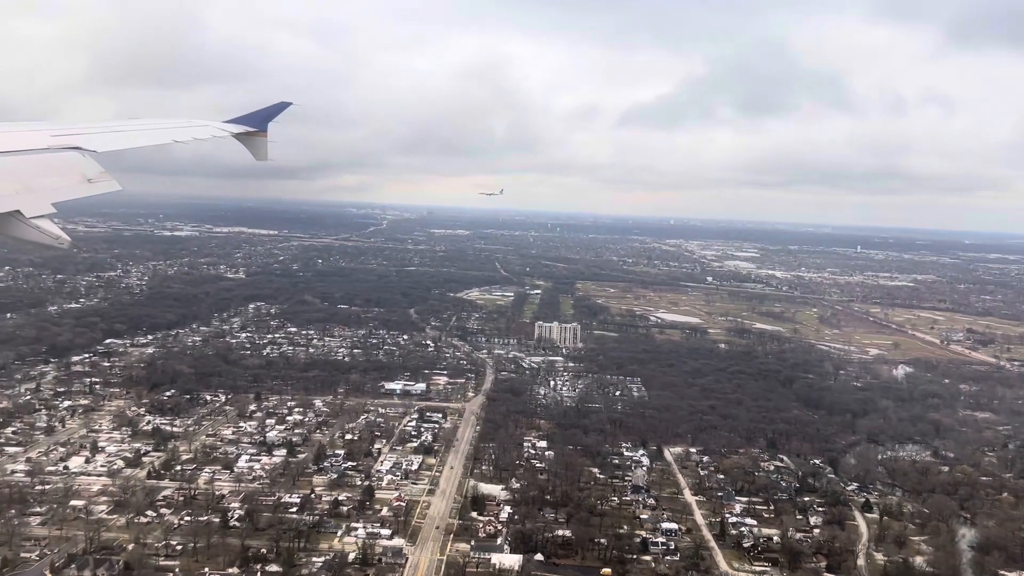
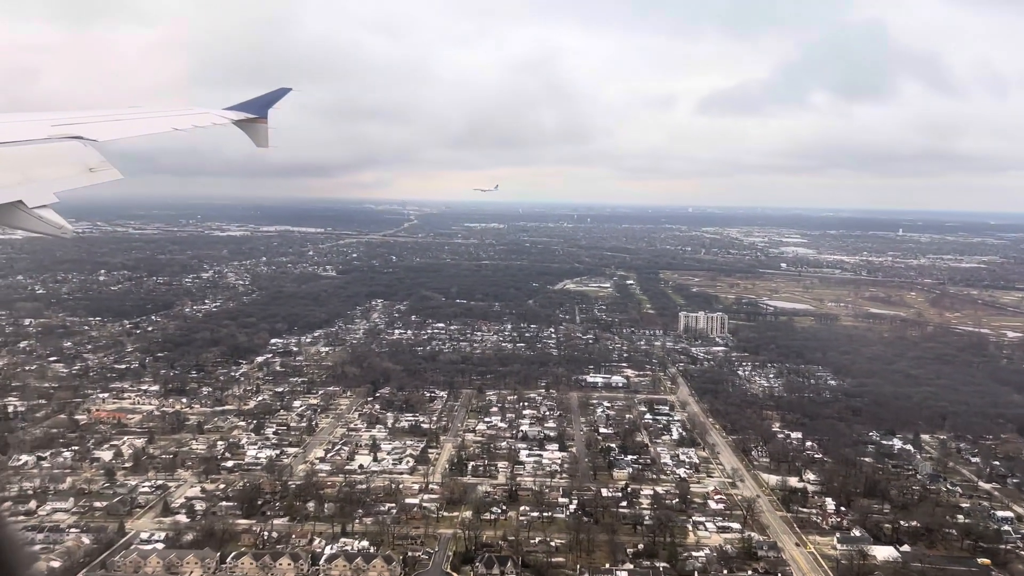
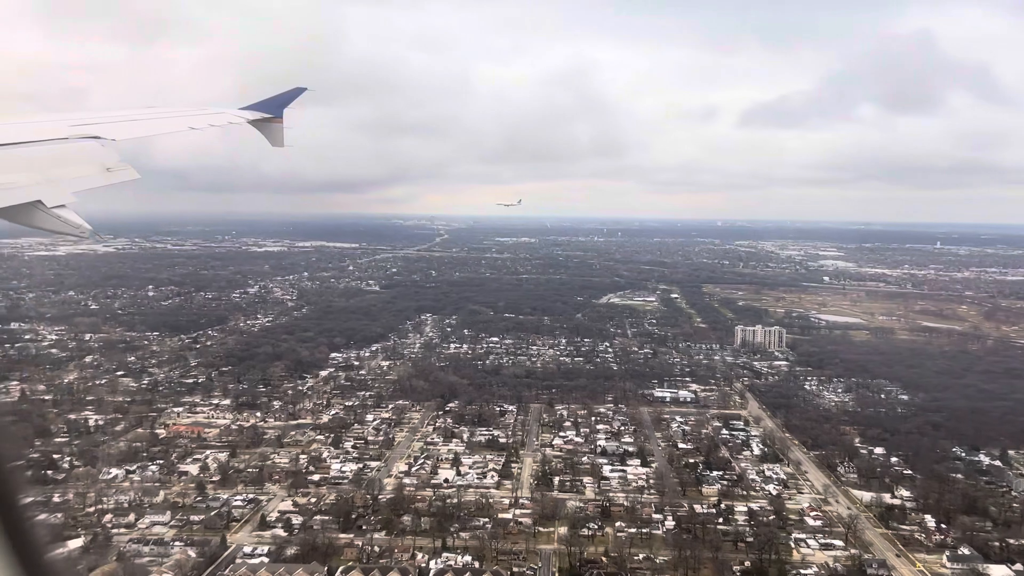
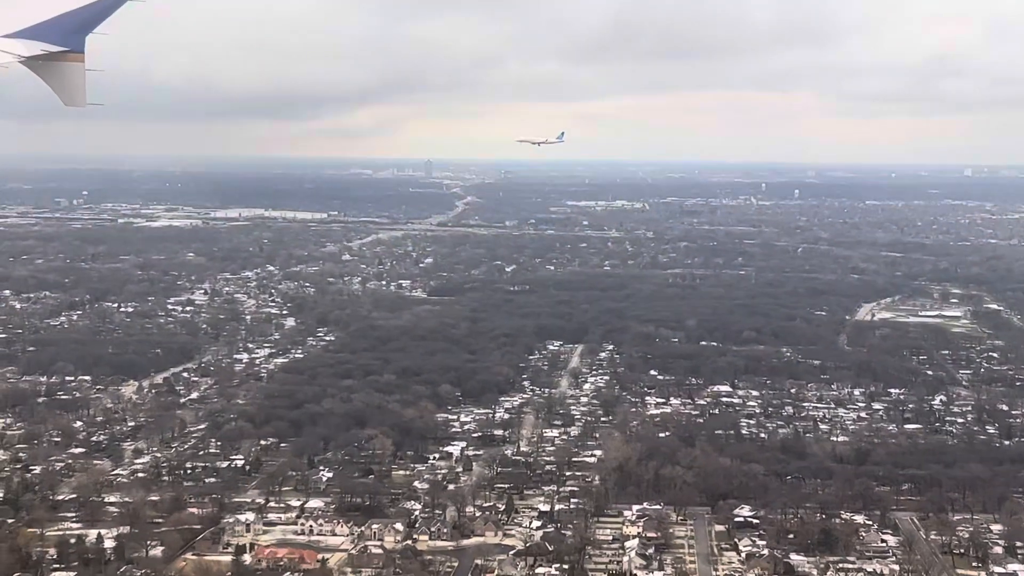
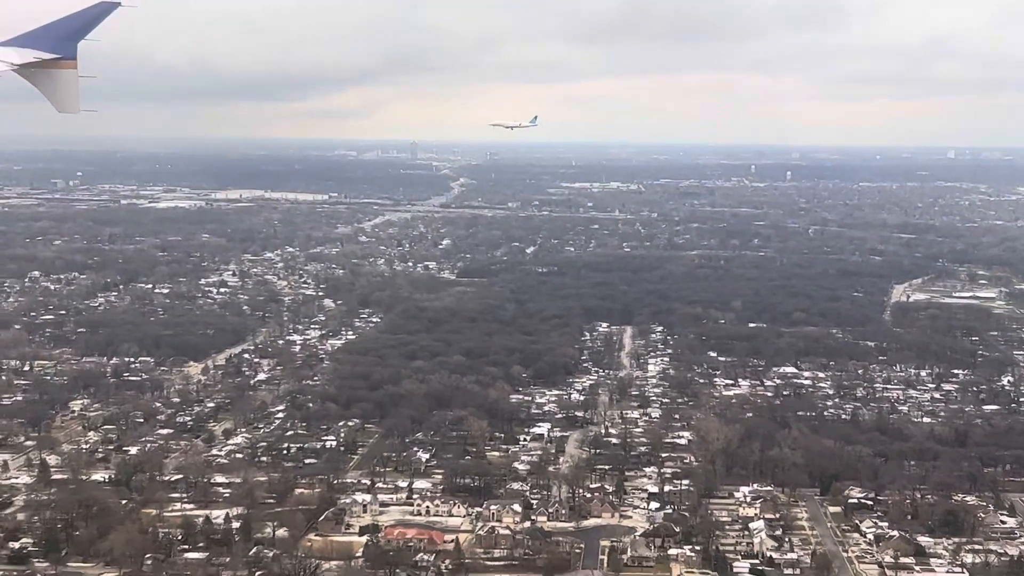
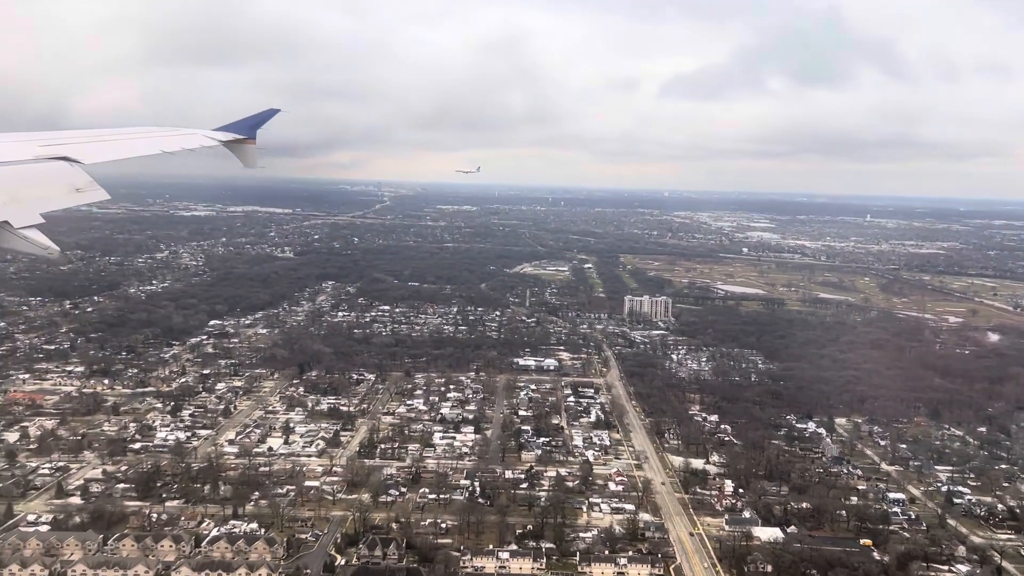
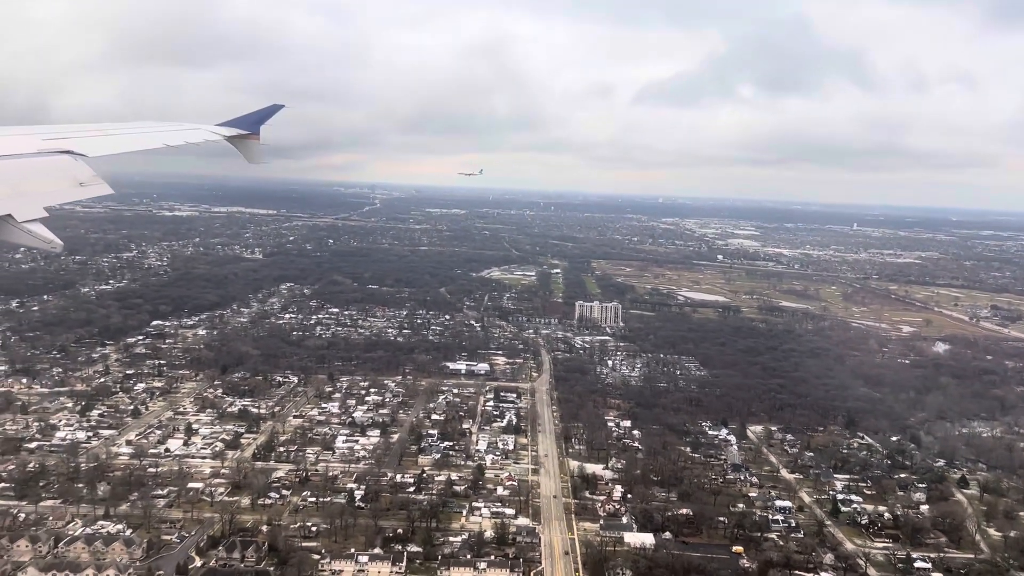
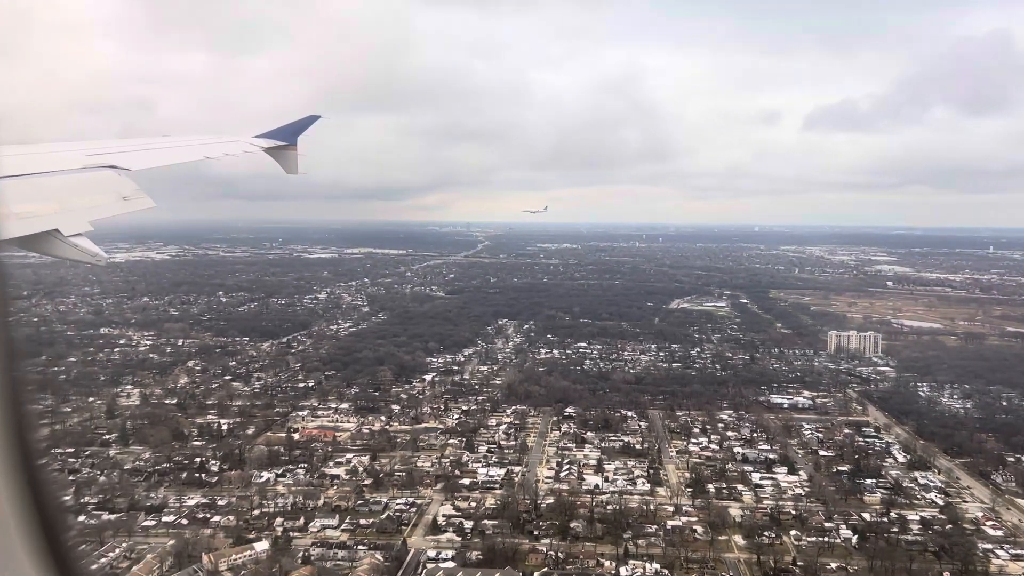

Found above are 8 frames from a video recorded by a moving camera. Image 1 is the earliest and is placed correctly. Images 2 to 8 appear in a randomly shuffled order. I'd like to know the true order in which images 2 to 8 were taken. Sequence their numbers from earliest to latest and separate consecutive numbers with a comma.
7, 6, 2, 3, 8, 4, 5
